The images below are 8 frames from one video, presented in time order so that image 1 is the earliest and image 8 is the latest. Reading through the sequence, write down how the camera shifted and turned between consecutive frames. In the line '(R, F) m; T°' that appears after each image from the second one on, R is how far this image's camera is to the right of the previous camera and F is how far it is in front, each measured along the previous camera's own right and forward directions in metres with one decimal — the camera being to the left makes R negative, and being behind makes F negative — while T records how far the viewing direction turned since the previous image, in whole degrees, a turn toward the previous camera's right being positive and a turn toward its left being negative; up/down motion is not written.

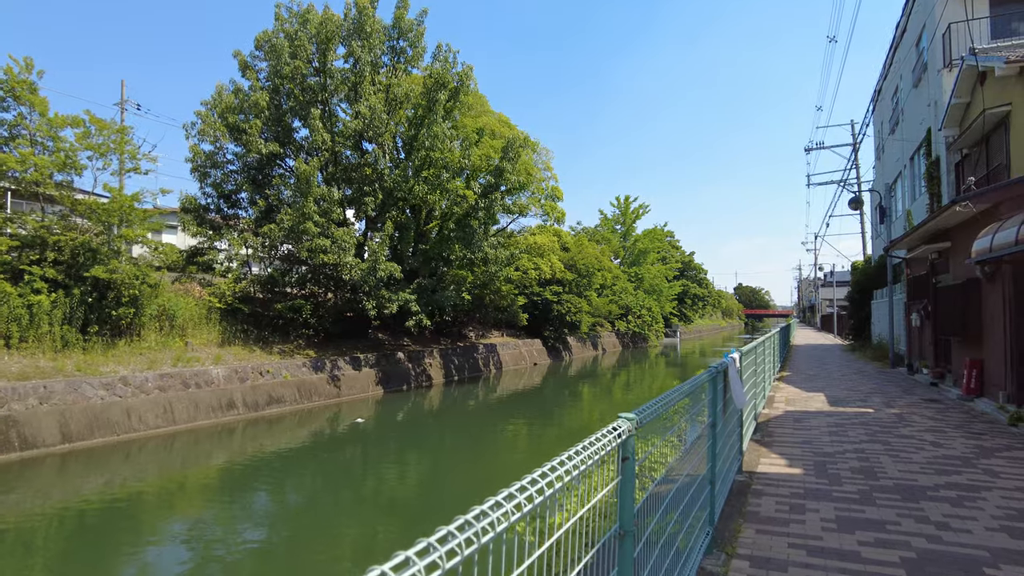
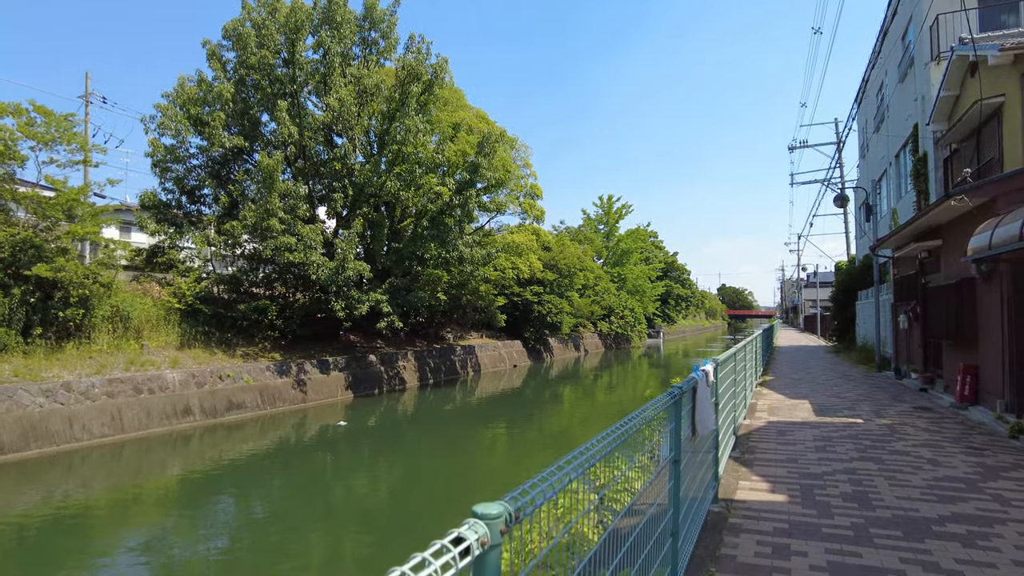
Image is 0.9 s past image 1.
(+0.3, +0.6) m; +1°
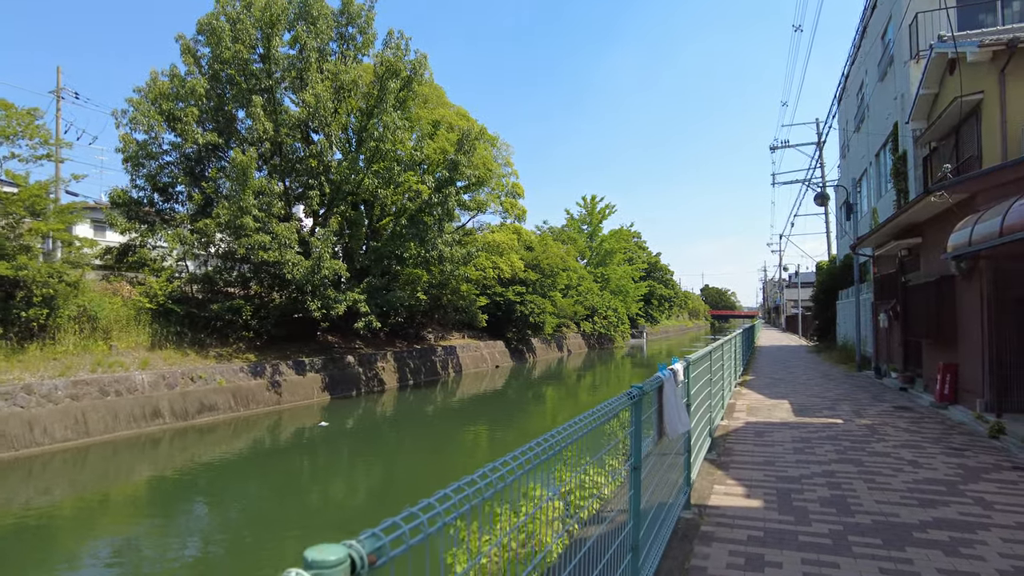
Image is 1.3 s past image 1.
(+0.1, +0.2) m; +1°
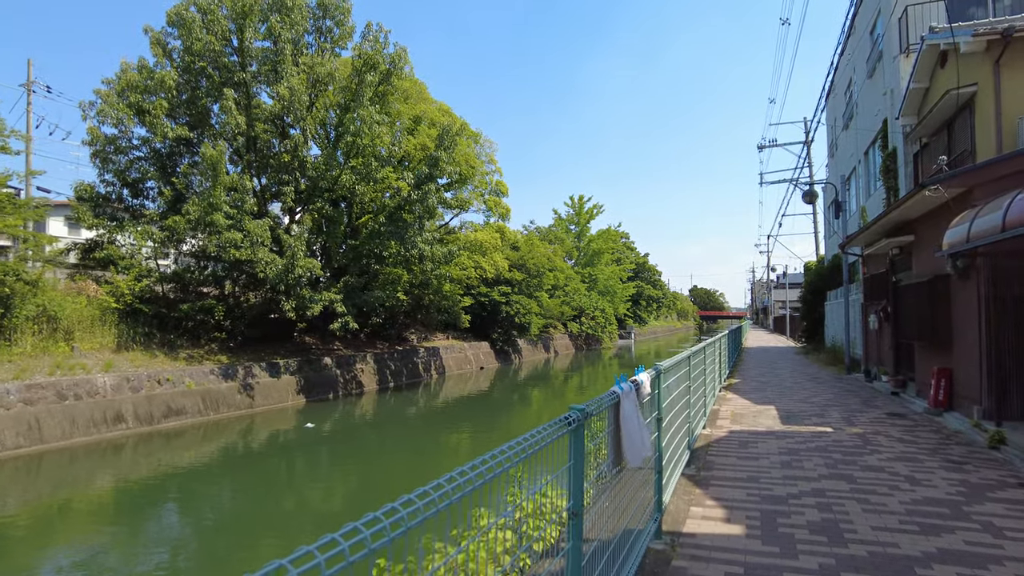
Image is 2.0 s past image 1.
(+0.2, +0.4) m; +1°
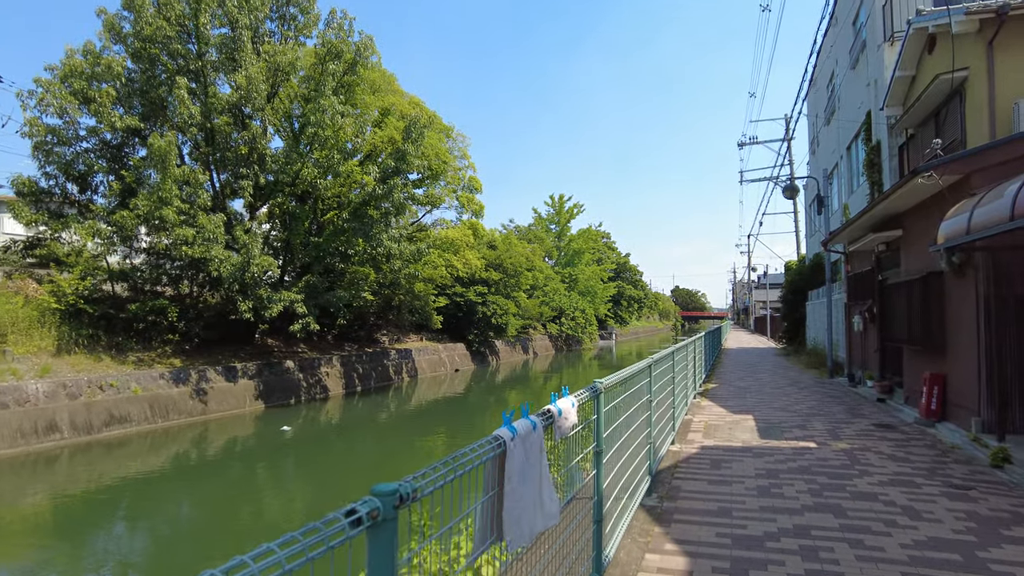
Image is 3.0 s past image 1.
(+0.3, +0.6) m; +2°
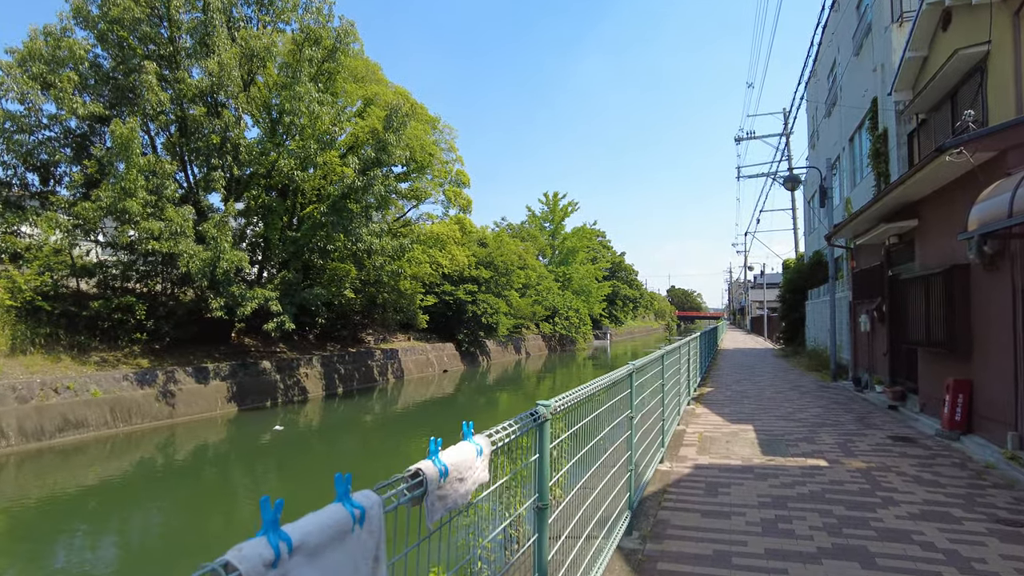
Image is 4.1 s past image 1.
(+0.2, +0.7) m; 0°
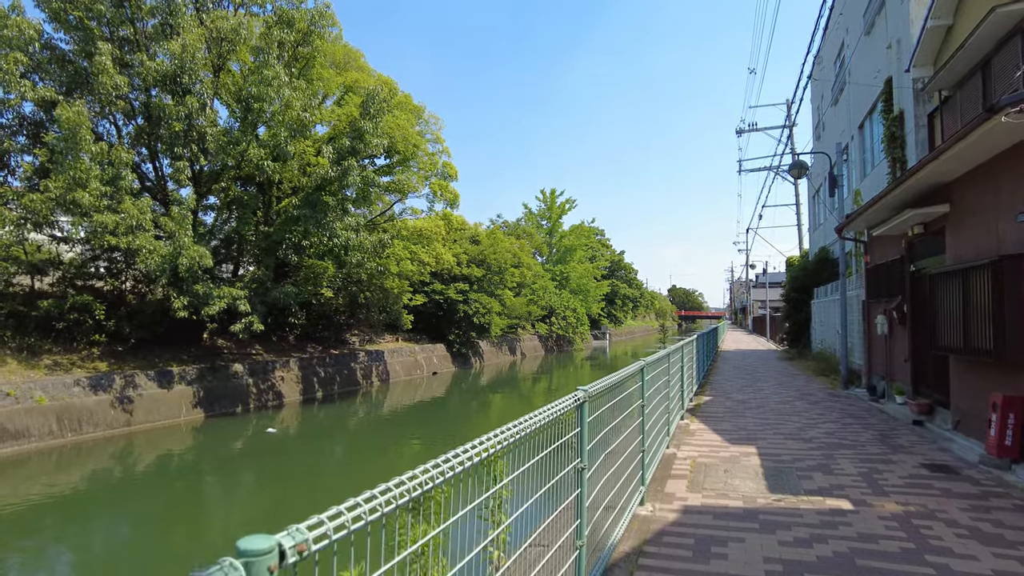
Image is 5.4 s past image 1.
(+0.4, +0.9) m; 0°
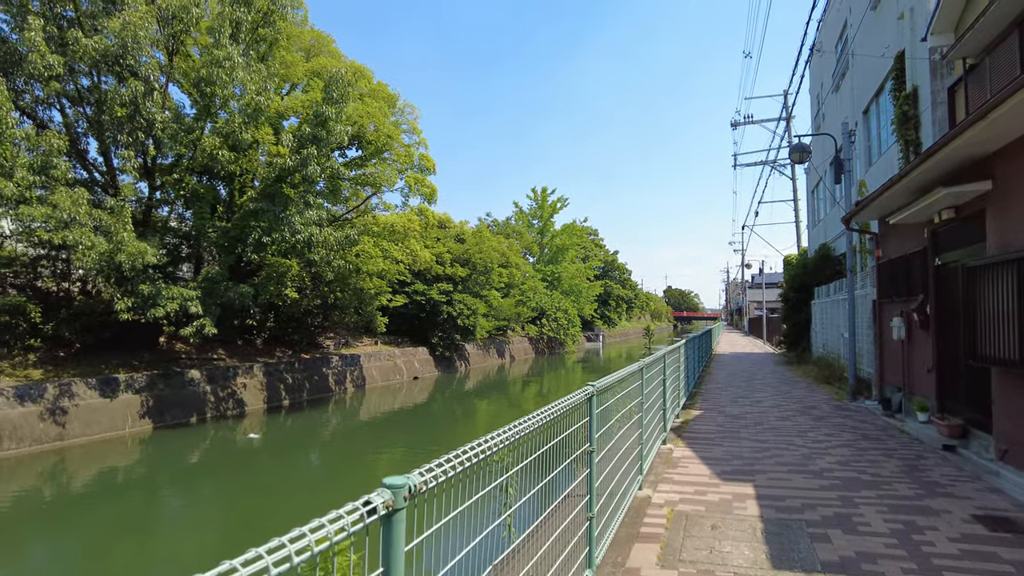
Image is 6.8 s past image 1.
(+0.4, +1.0) m; 0°
